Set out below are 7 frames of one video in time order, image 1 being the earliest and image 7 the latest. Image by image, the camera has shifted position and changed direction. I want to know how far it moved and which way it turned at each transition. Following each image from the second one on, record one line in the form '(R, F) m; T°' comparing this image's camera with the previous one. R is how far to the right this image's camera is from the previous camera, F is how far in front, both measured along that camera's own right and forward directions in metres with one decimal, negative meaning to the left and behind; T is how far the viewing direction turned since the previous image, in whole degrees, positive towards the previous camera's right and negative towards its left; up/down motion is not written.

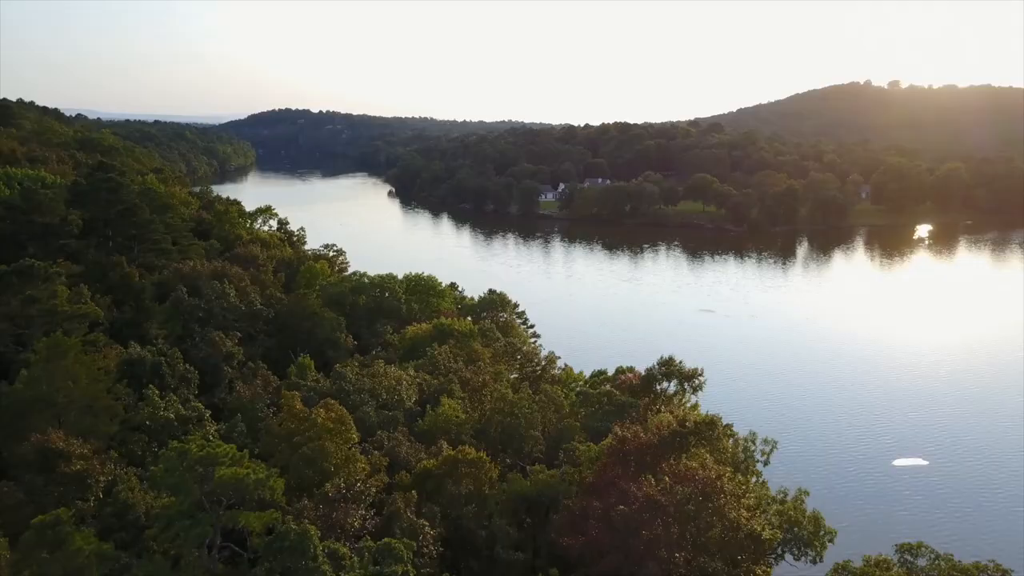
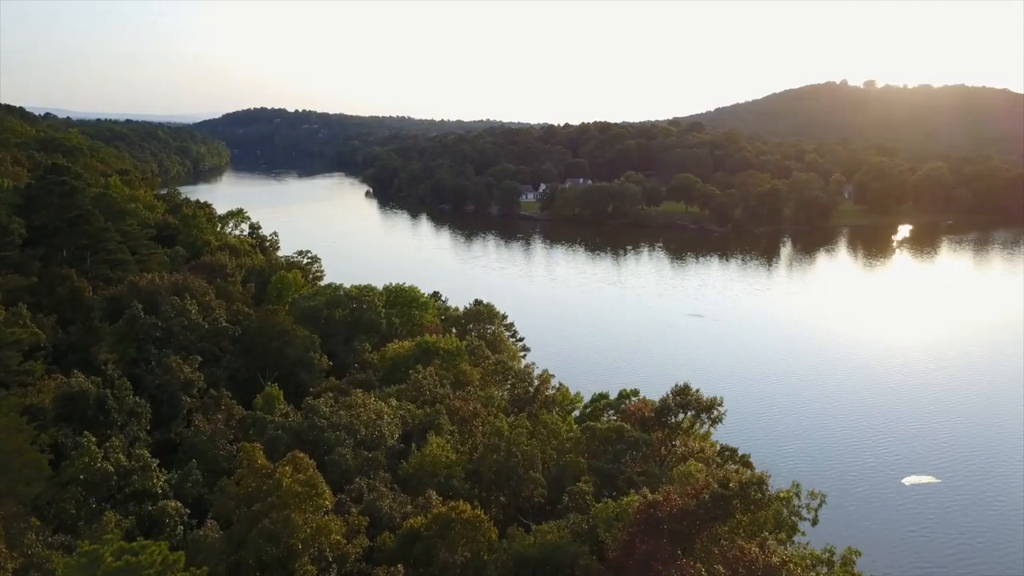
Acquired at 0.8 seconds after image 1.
(-0.2, +1.0) m; +1°
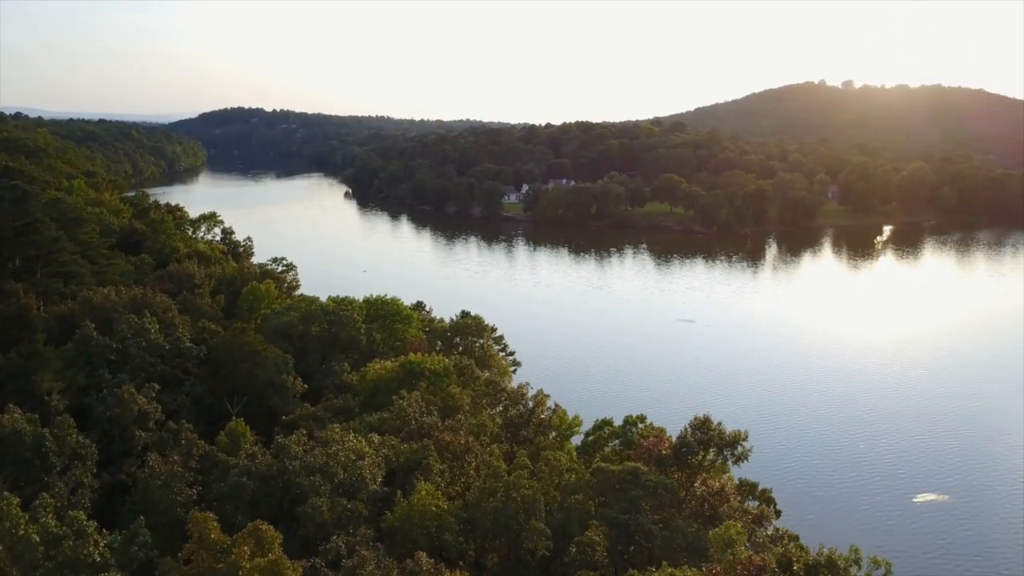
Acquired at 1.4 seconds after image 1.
(-0.1, +0.9) m; +1°
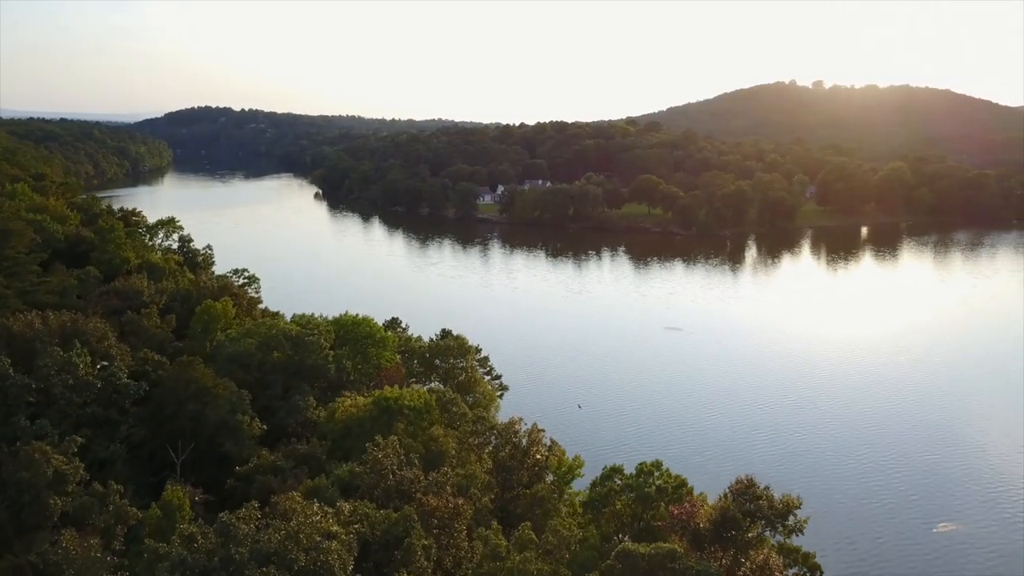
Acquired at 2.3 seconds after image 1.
(-0.2, +1.3) m; +2°
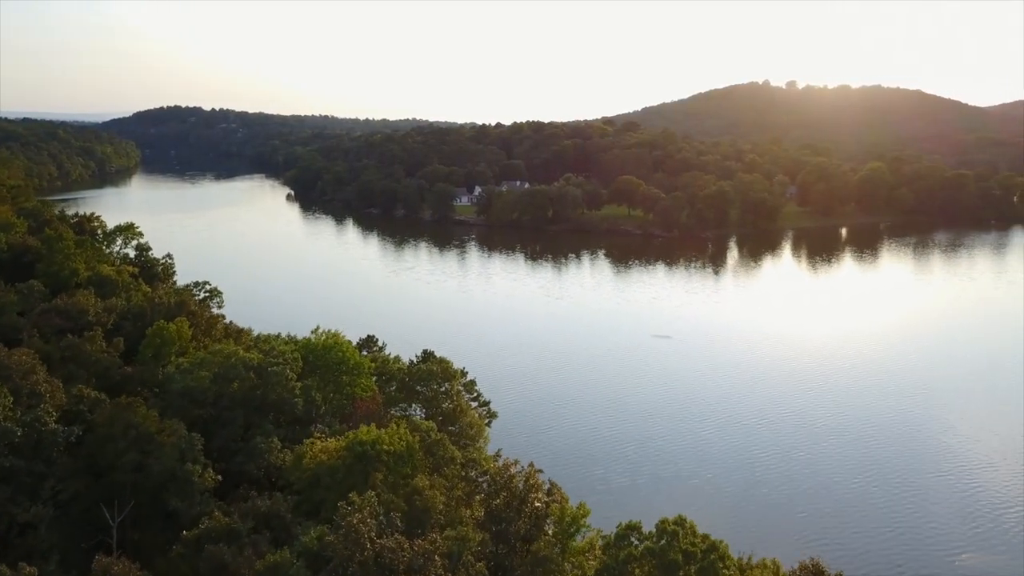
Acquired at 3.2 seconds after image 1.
(-0.2, +1.2) m; +2°
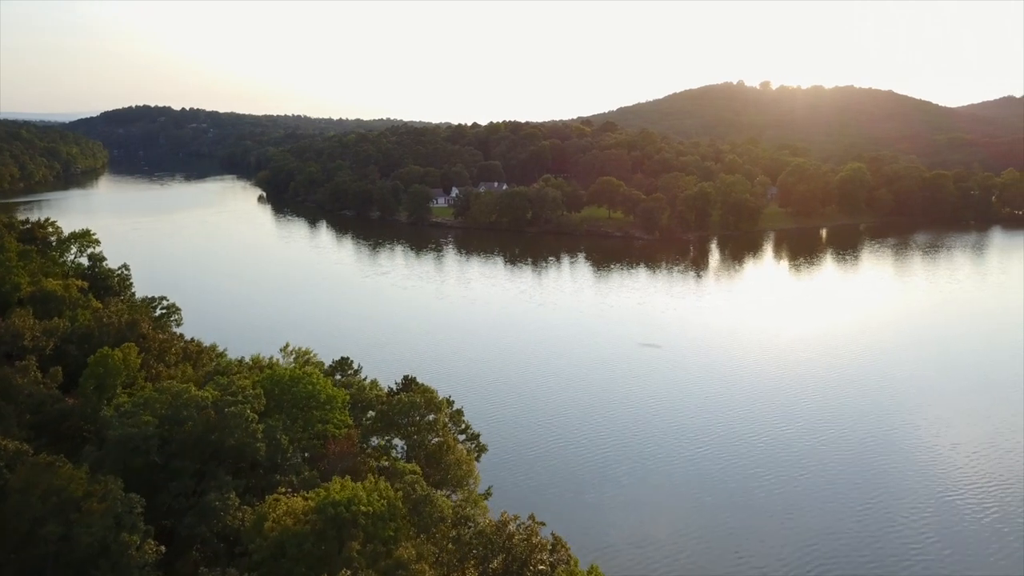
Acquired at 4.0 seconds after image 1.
(-0.2, +1.2) m; +2°
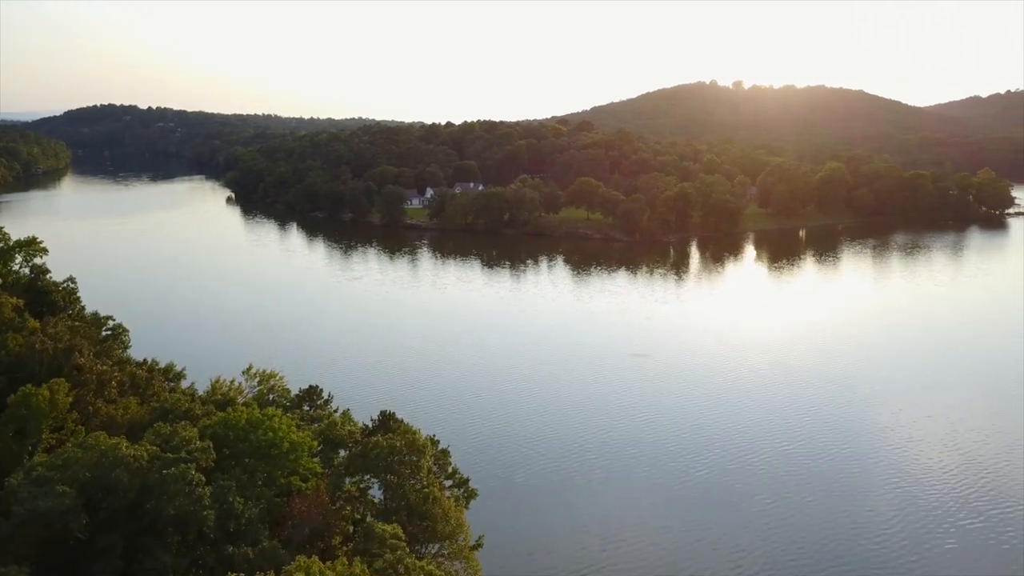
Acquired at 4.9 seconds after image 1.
(-0.2, +1.3) m; +2°
